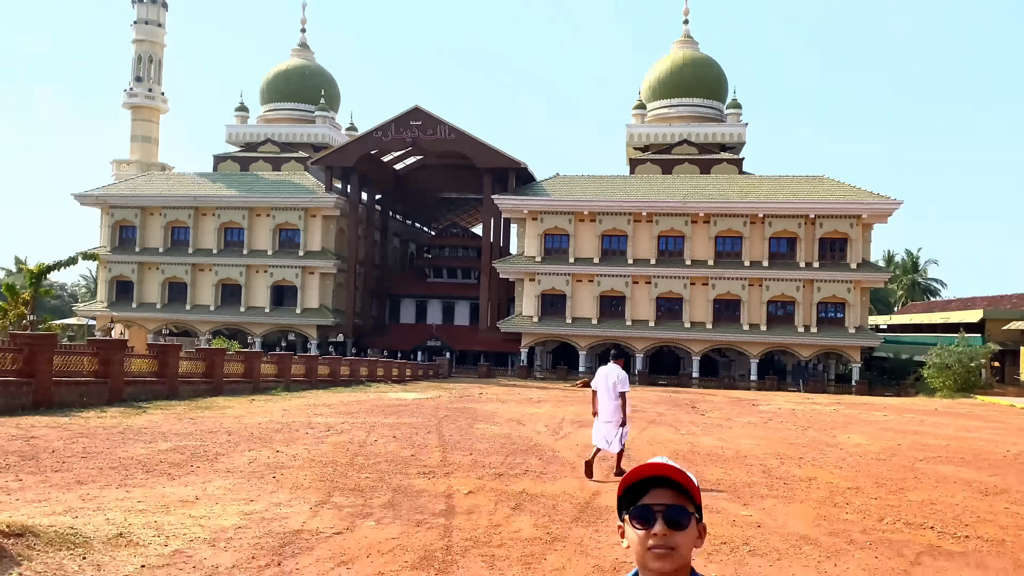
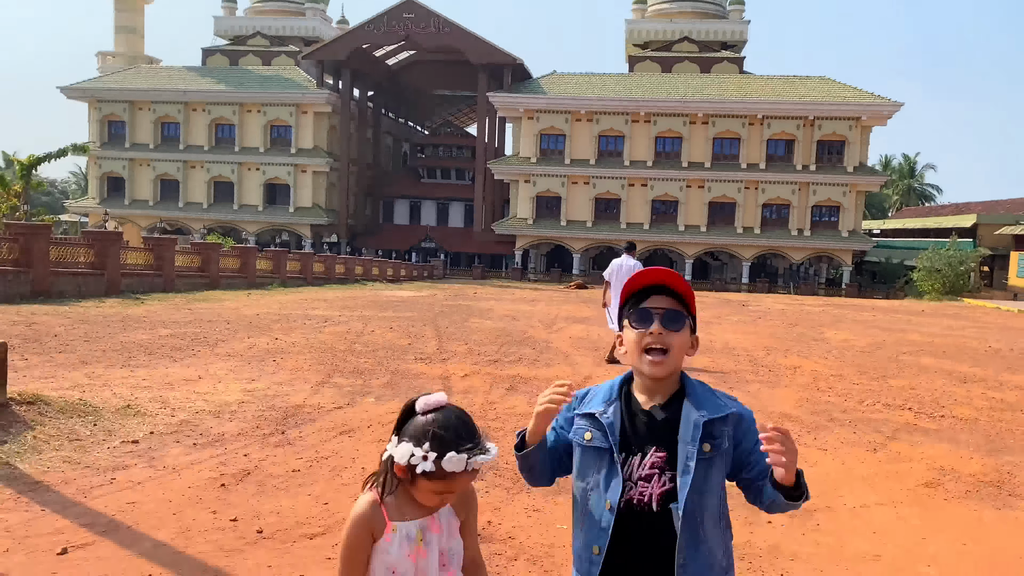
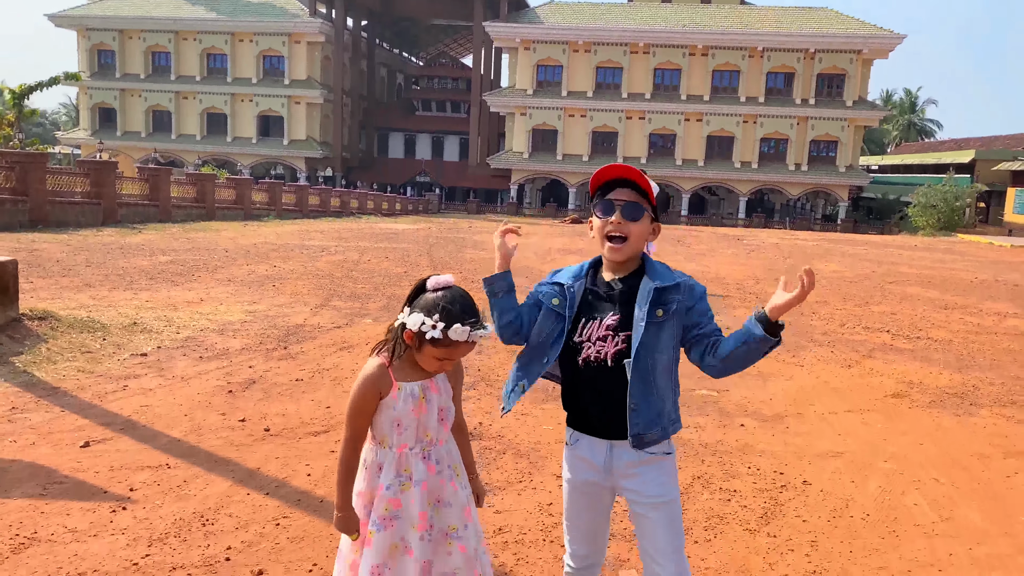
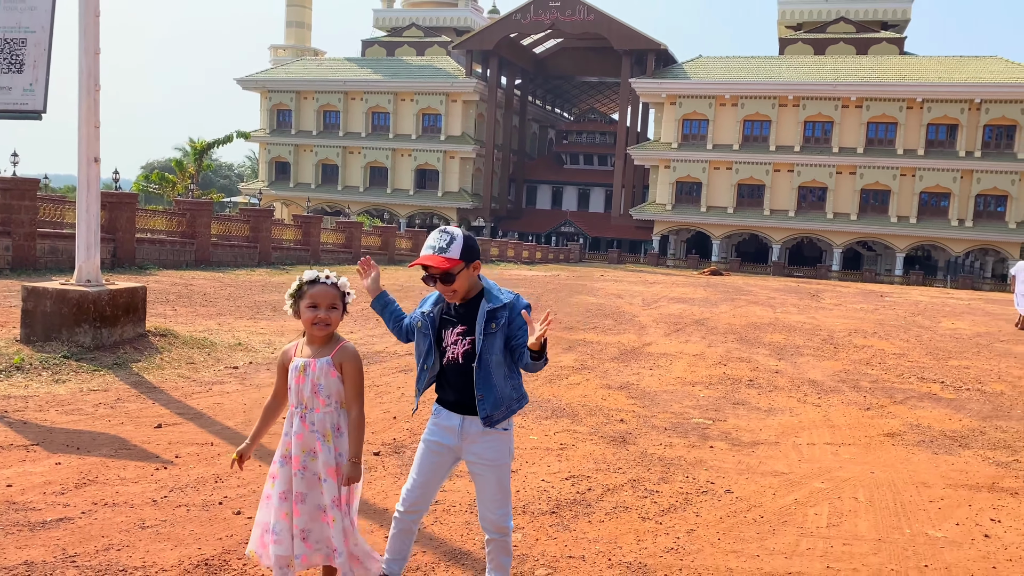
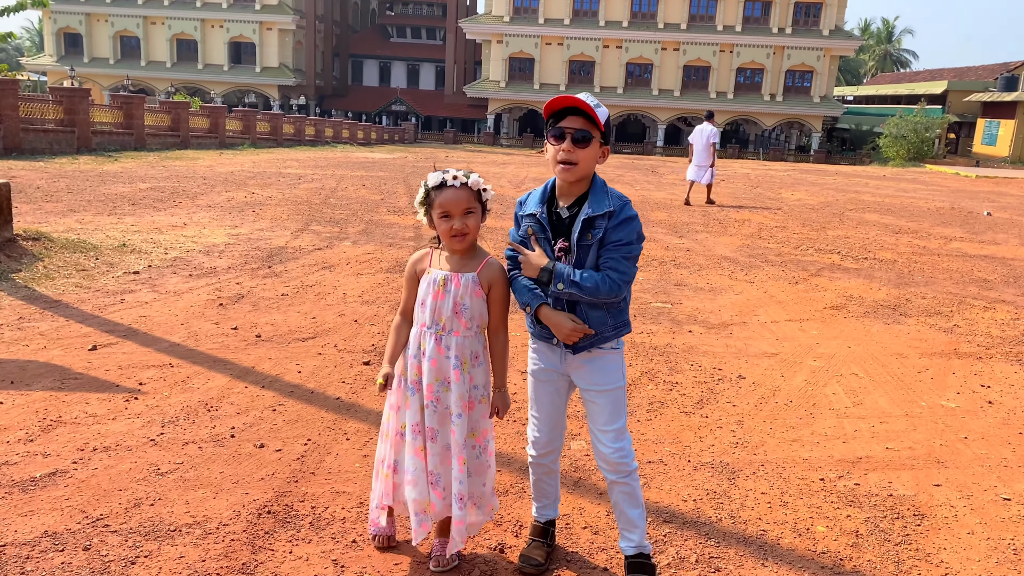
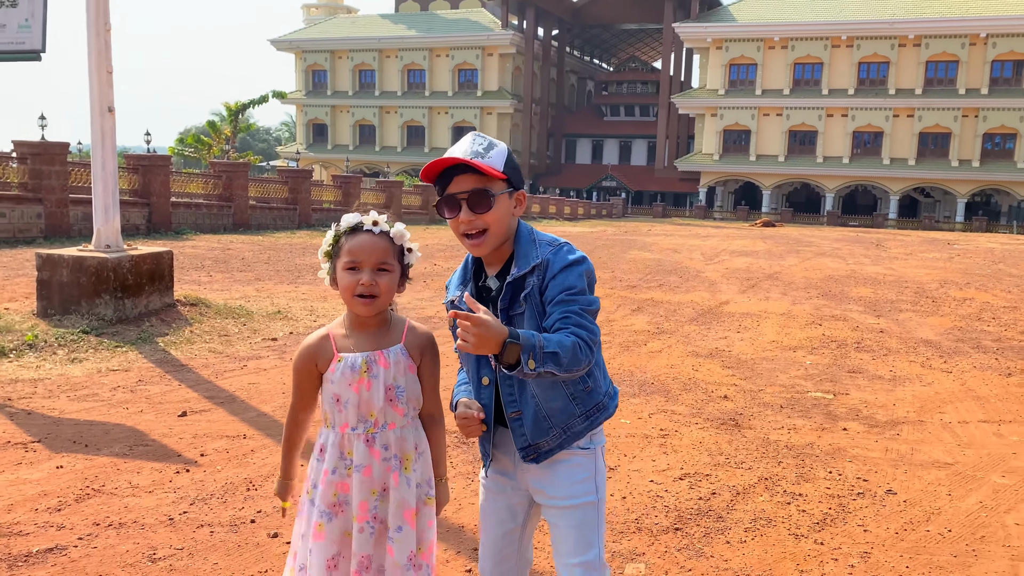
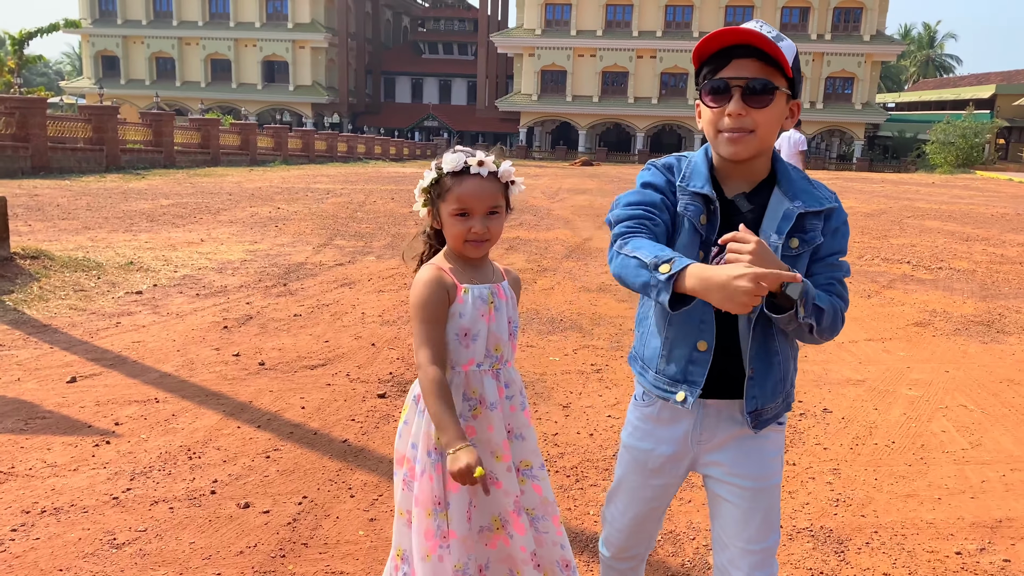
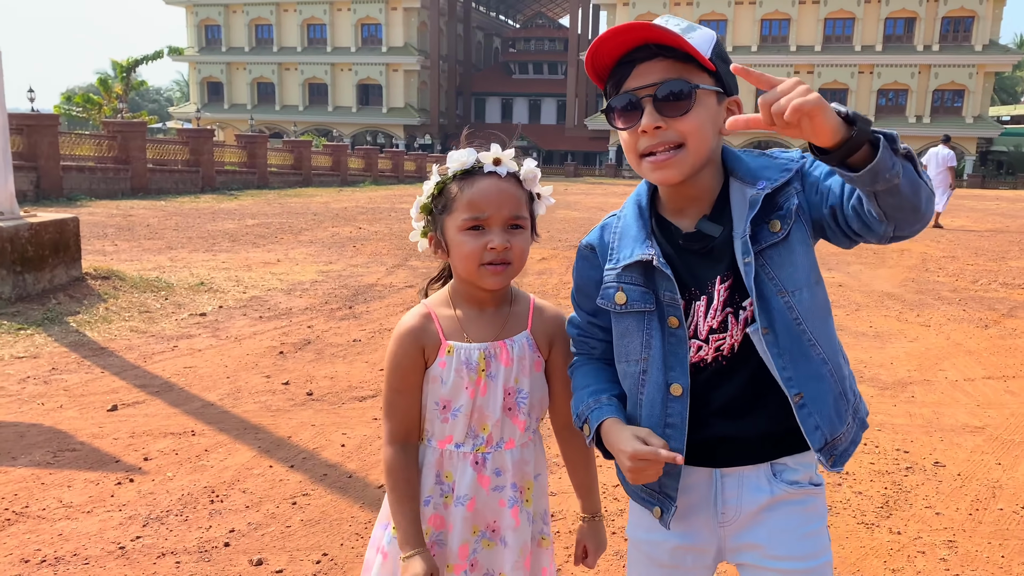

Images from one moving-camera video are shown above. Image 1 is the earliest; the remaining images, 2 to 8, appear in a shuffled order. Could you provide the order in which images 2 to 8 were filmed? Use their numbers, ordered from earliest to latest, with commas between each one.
2, 3, 5, 7, 8, 6, 4
